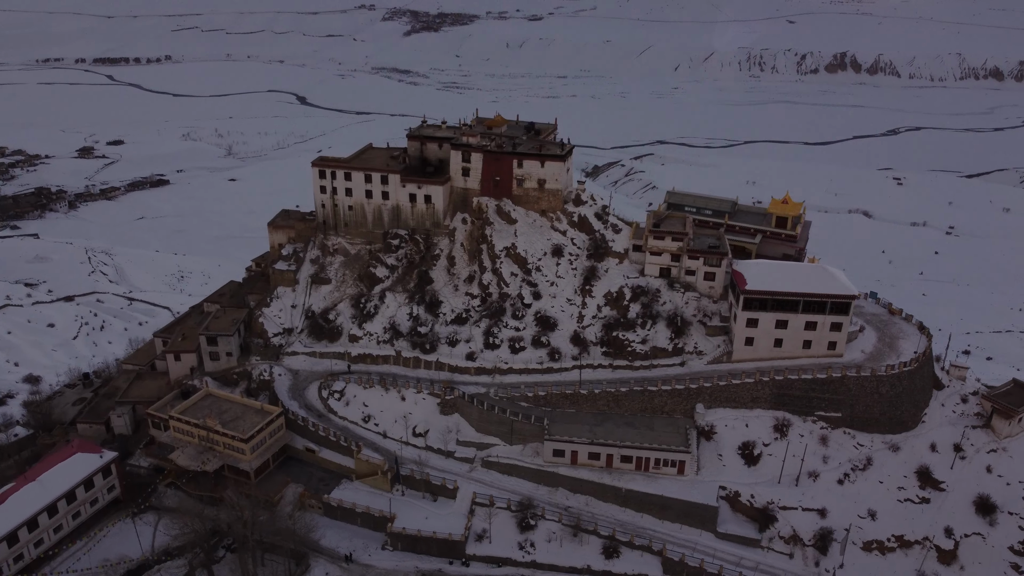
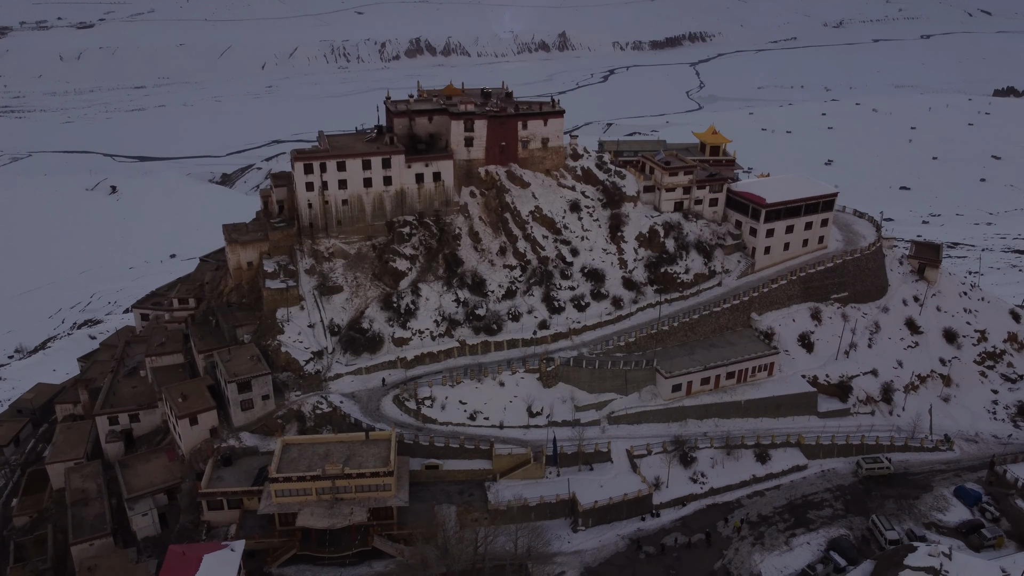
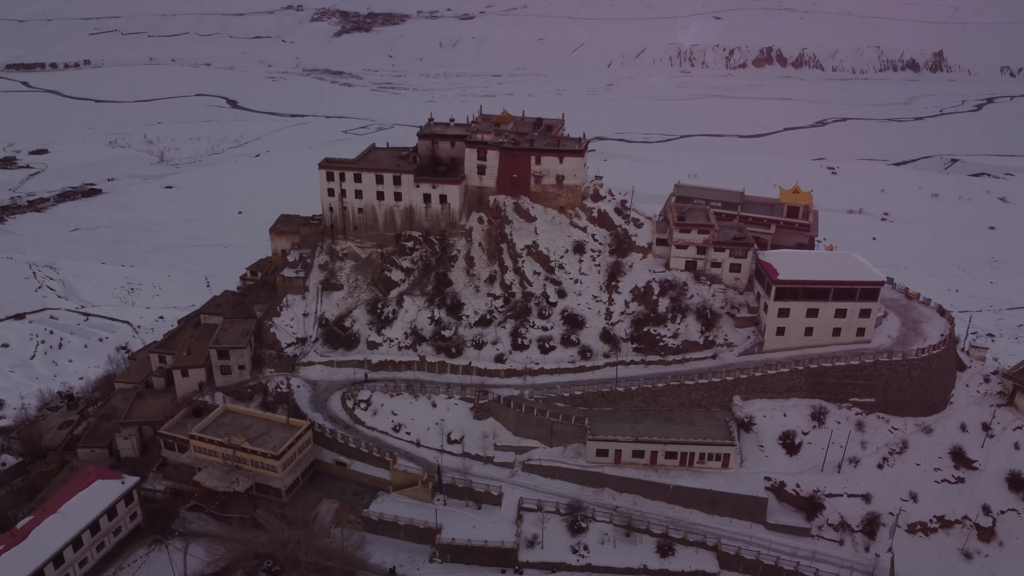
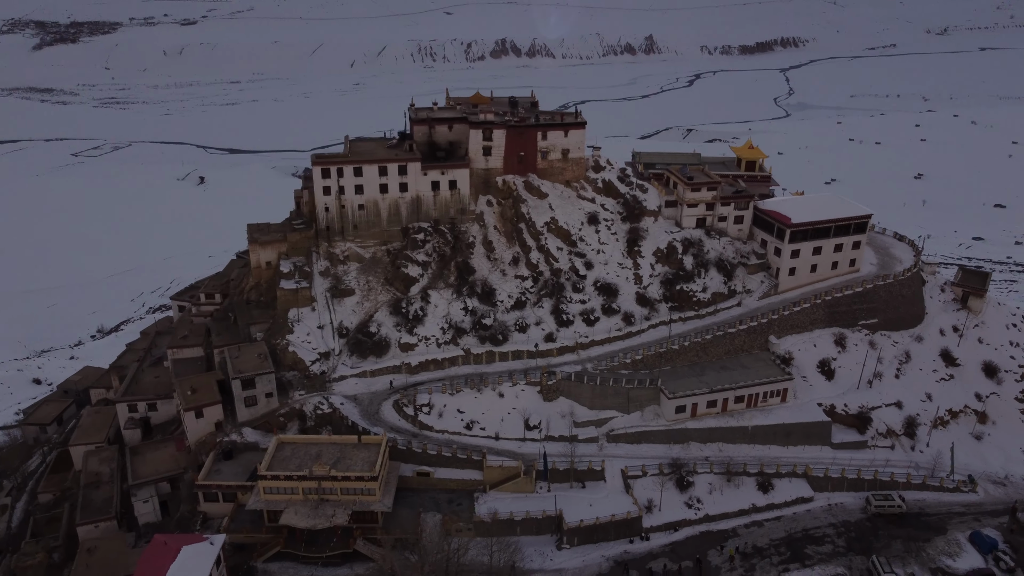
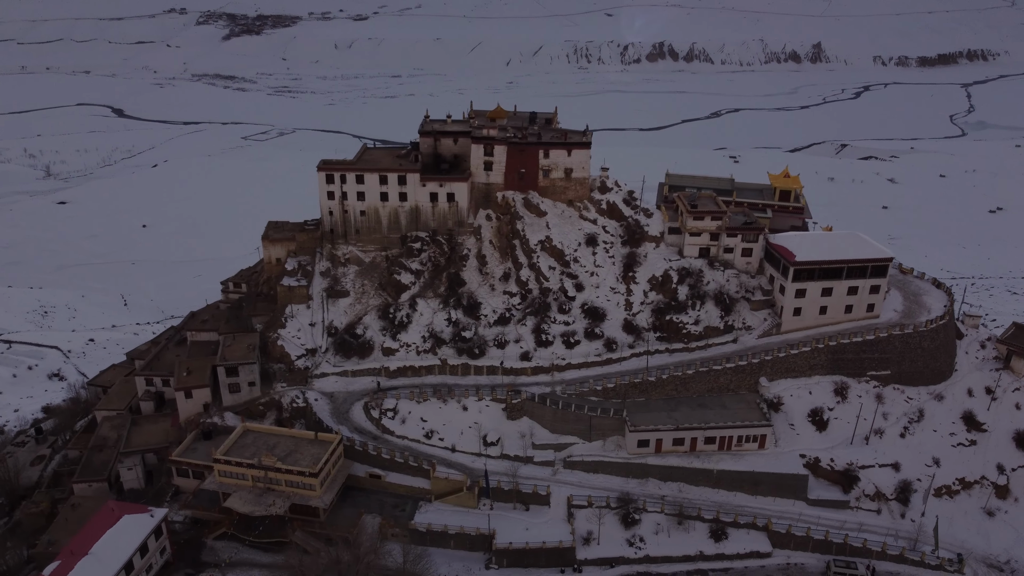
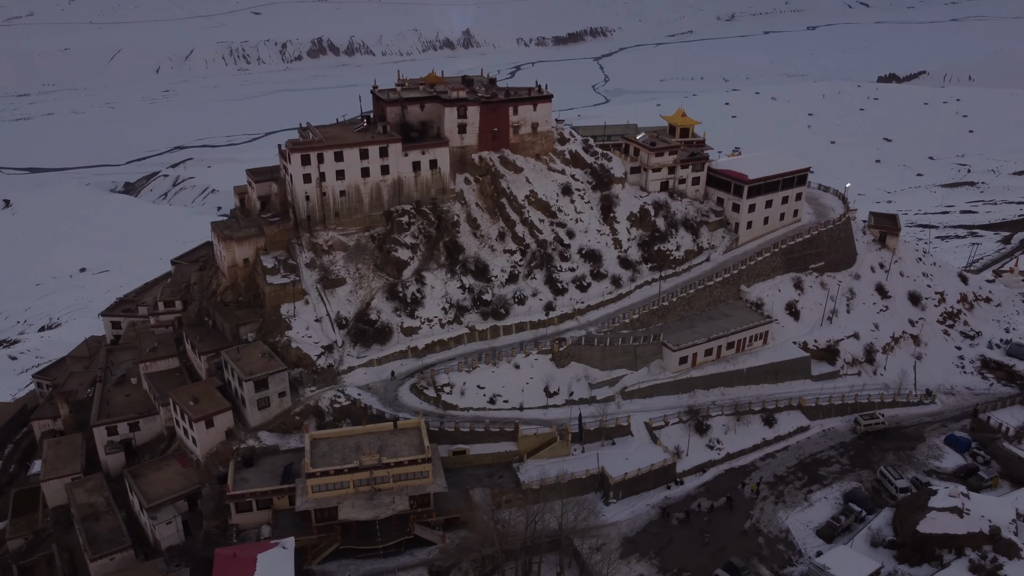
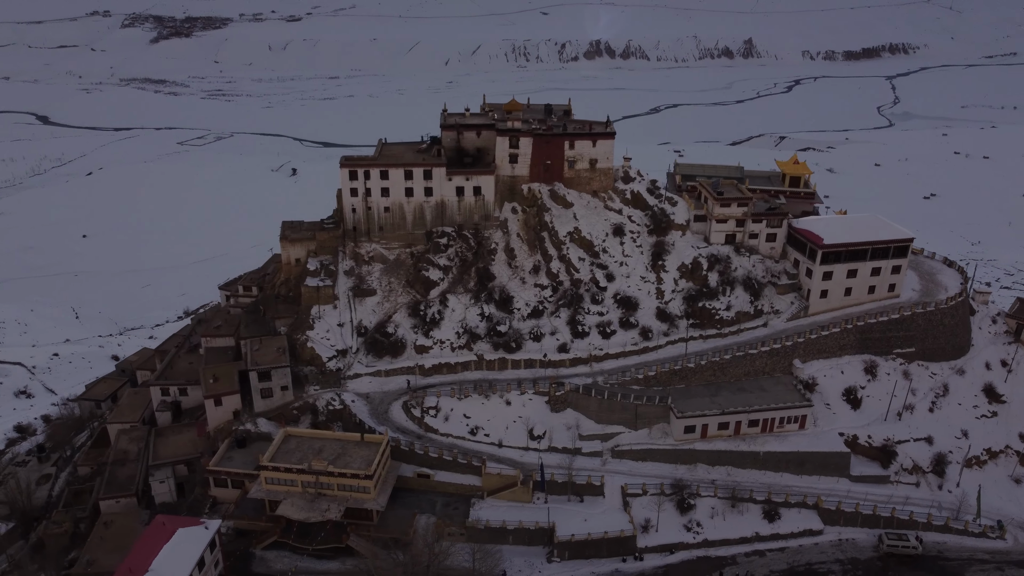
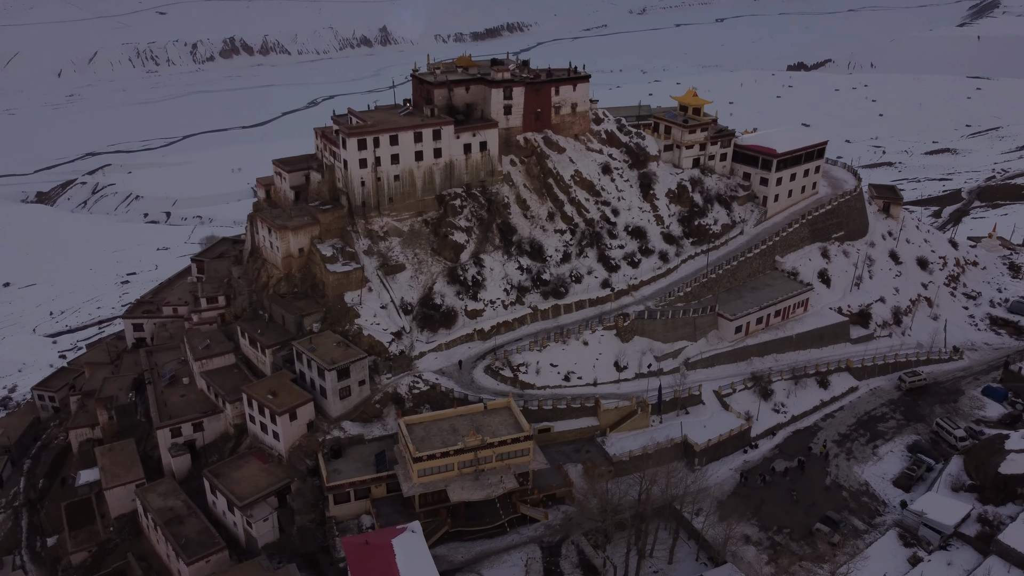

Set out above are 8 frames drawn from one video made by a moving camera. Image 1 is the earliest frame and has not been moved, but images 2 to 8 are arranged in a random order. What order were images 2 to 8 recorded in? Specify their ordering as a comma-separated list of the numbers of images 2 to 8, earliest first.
3, 5, 7, 4, 2, 6, 8
